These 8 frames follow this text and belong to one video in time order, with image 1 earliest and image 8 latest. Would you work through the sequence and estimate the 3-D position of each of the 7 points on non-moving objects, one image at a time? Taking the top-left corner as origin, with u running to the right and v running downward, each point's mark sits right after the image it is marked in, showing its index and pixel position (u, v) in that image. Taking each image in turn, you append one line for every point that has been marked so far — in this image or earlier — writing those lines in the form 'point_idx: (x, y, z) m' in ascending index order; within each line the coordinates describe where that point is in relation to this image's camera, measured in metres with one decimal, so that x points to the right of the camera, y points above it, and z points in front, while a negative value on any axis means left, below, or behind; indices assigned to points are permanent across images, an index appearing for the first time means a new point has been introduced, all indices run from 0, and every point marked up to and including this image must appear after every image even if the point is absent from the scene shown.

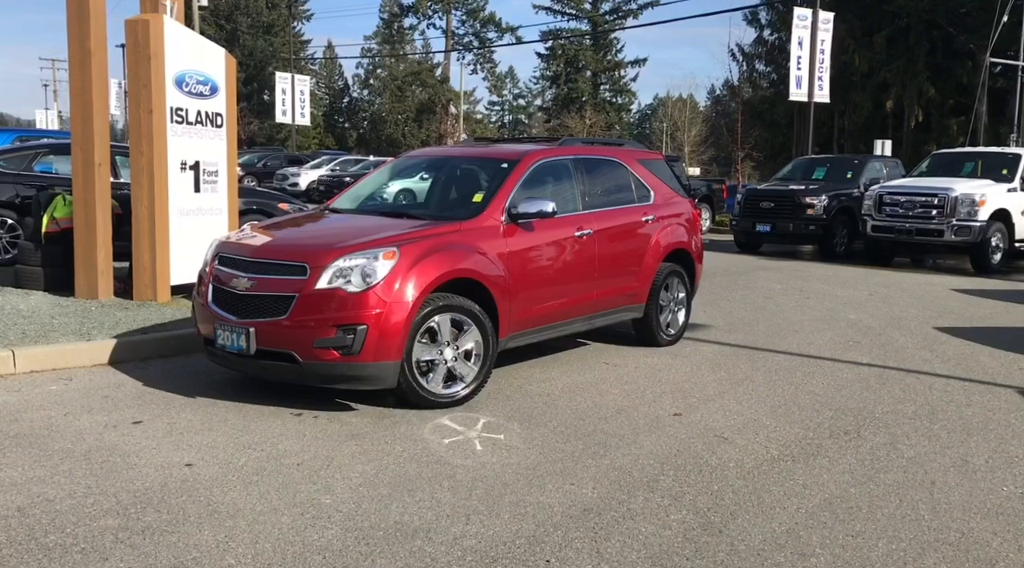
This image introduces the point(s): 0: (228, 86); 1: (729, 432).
0: (-3.4, +2.4, +10.2) m
1: (+1.3, -0.9, +5.1) m
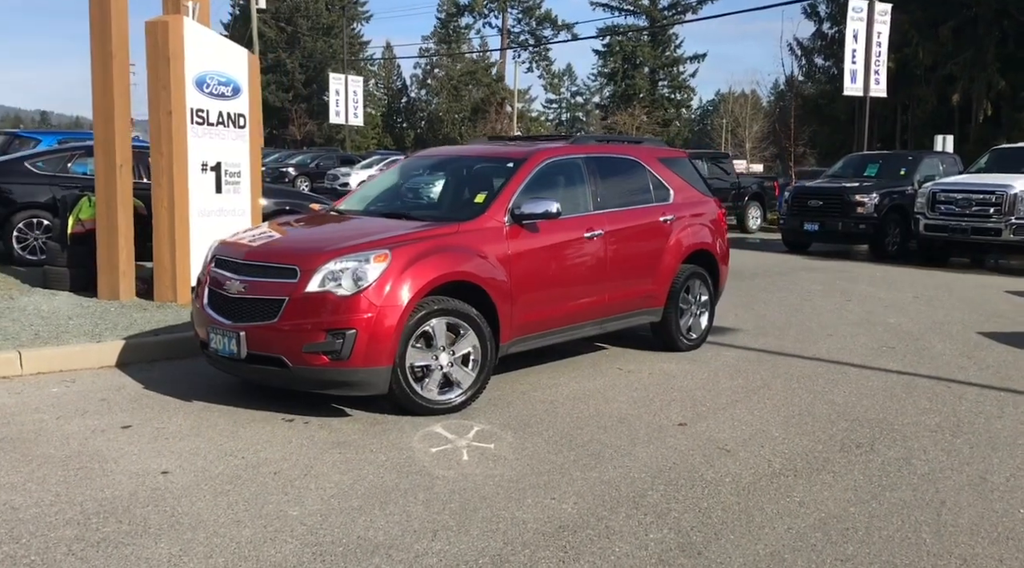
0: (-3.1, +2.4, +10.2) m
1: (+1.3, -0.9, +4.9) m
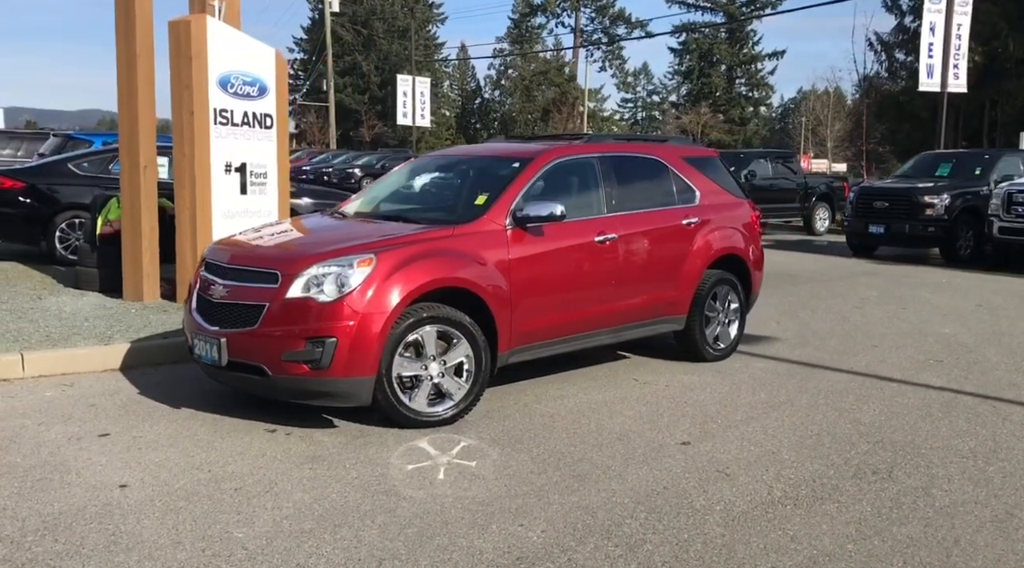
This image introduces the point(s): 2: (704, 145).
0: (-2.8, +2.4, +10.2) m
1: (+1.2, -1.0, +4.5) m
2: (+1.8, +1.3, +7.8) m
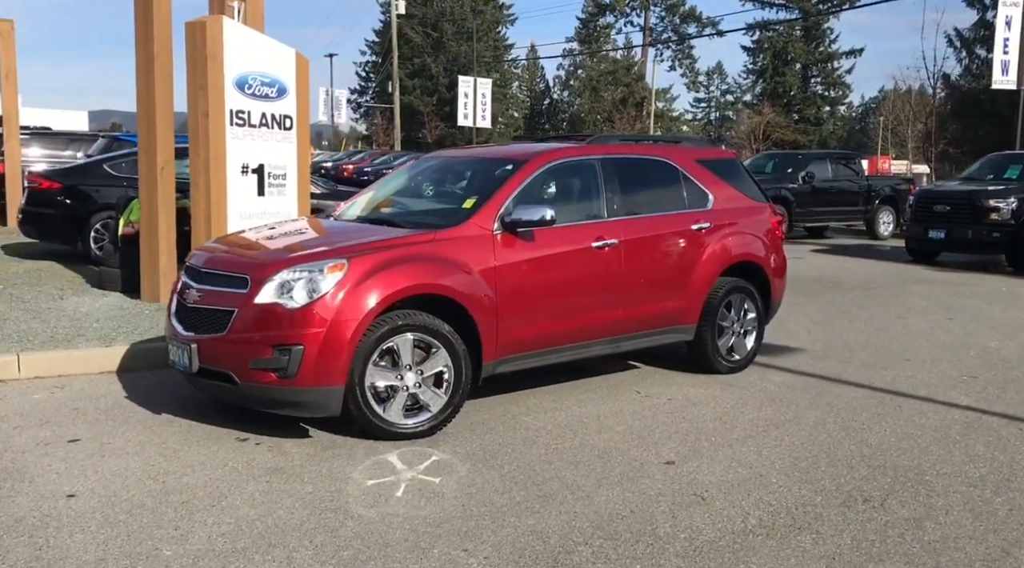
0: (-2.5, +2.3, +10.1) m
1: (+1.0, -1.0, +4.3) m
2: (+1.8, +1.2, +7.5) m
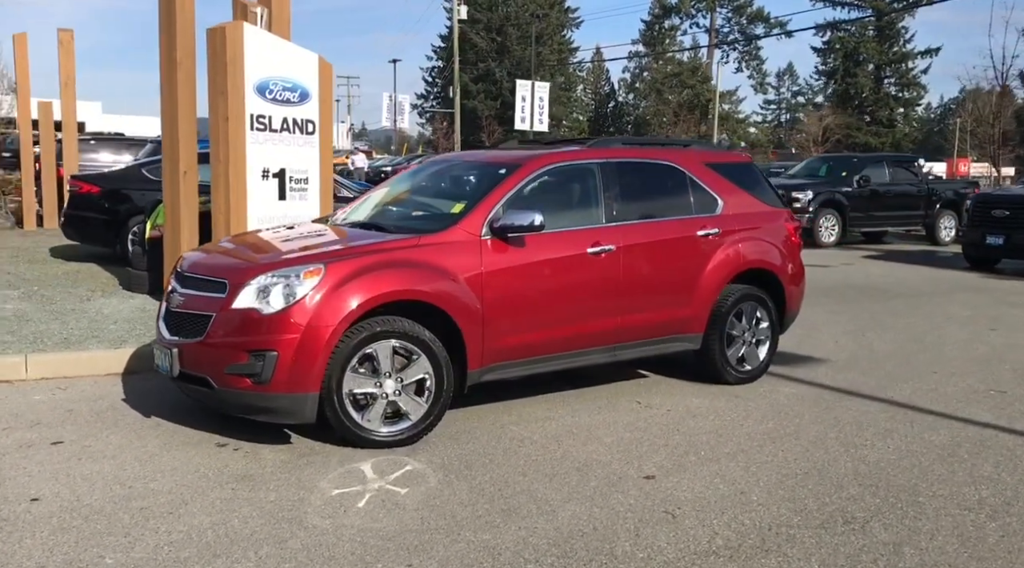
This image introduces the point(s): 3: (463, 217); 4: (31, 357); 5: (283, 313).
0: (-2.3, +2.3, +10.2) m
1: (+0.8, -1.1, +4.1) m
2: (+1.9, +1.1, +7.3) m
3: (-0.3, +0.4, +5.5) m
4: (-3.6, -0.5, +6.4) m
5: (-1.2, -0.2, +4.6) m
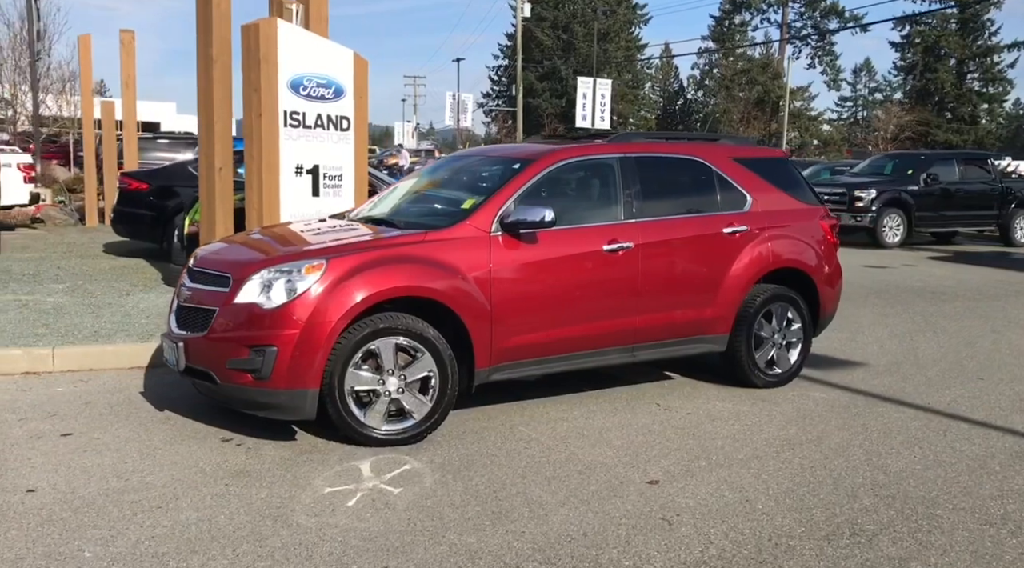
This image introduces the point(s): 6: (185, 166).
0: (-1.9, +2.3, +10.2) m
1: (+0.8, -1.1, +3.9) m
2: (+2.1, +1.1, +7.0) m
3: (-0.2, +0.5, +5.4) m
4: (-3.4, -0.5, +6.5) m
5: (-1.2, -0.1, +4.6) m
6: (-5.3, +1.9, +13.9) m
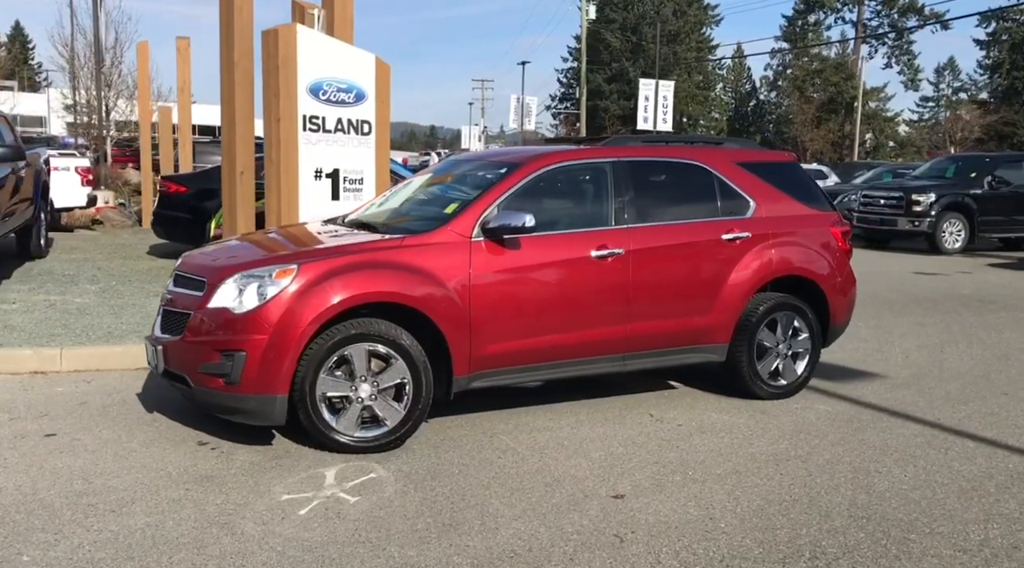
0: (-1.6, +2.3, +10.3) m
1: (+0.6, -1.1, +3.8) m
2: (+2.1, +1.1, +6.8) m
3: (-0.3, +0.4, +5.4) m
4: (-3.5, -0.5, +6.7) m
5: (-1.4, -0.2, +4.6) m
6: (-4.8, +1.9, +14.2) m
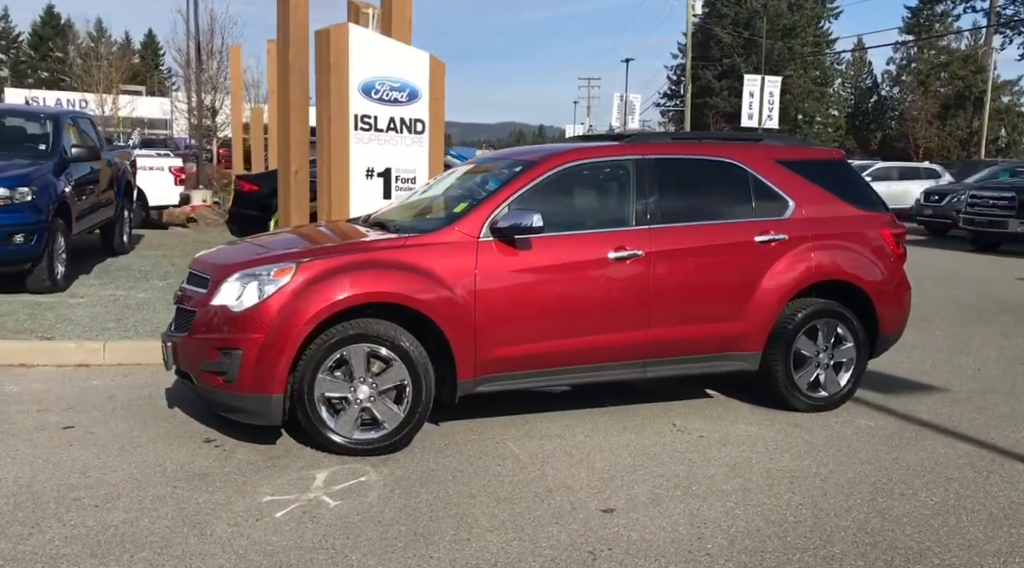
0: (-1.0, +2.3, +10.3) m
1: (+0.5, -1.1, +3.6) m
2: (+2.3, +1.0, +6.4) m
3: (-0.3, +0.4, +5.3) m
4: (-3.3, -0.5, +6.9) m
5: (-1.4, -0.2, +4.6) m
6: (-3.7, +1.9, +14.5) m
